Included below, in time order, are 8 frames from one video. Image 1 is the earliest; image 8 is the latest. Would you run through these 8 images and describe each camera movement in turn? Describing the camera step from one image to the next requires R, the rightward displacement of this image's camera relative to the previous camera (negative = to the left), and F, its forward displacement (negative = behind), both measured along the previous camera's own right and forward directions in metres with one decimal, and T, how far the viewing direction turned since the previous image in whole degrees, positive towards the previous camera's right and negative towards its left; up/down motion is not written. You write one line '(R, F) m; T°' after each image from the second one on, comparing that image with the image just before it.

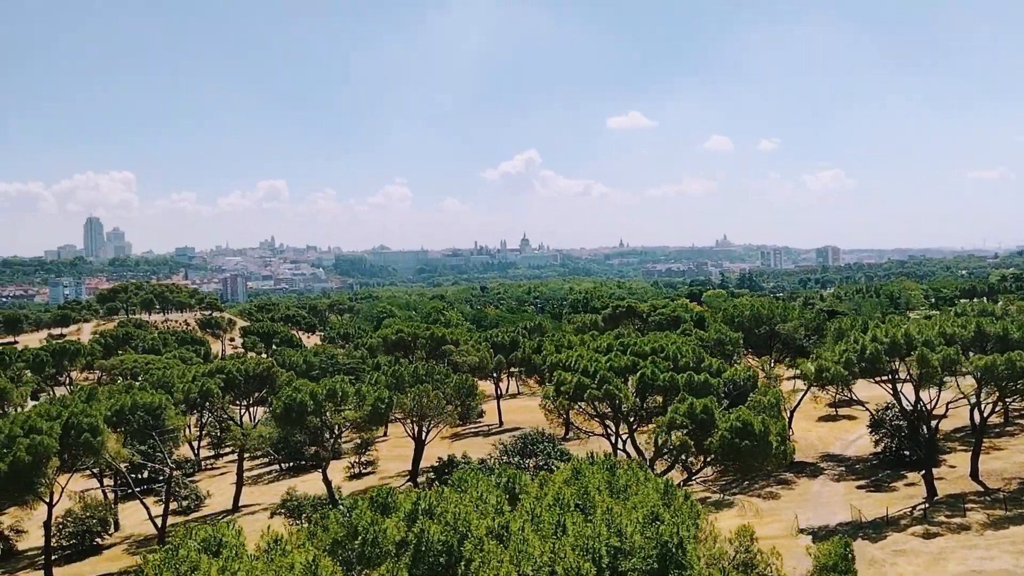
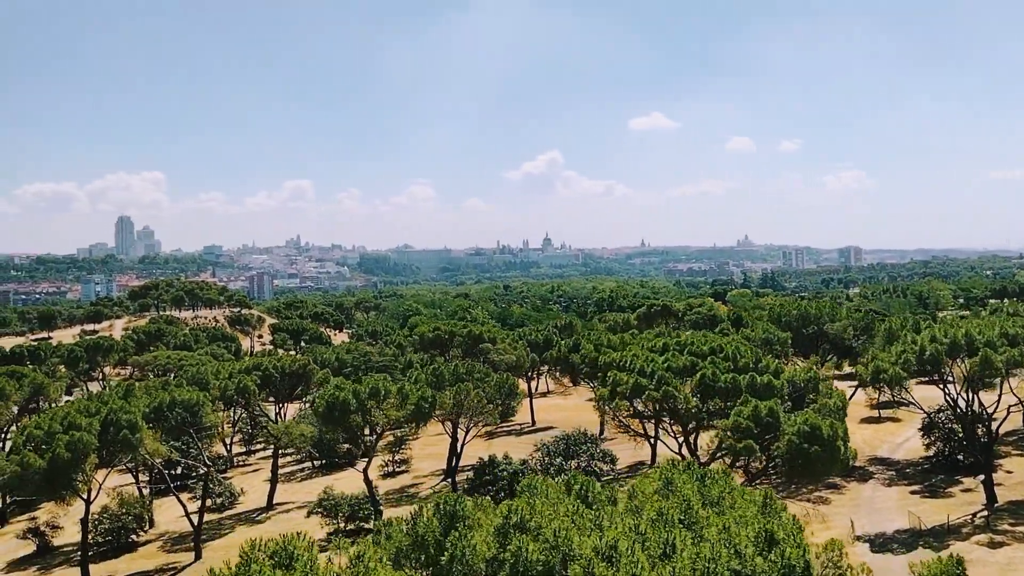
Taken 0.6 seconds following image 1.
(-1.1, +0.2) m; -1°
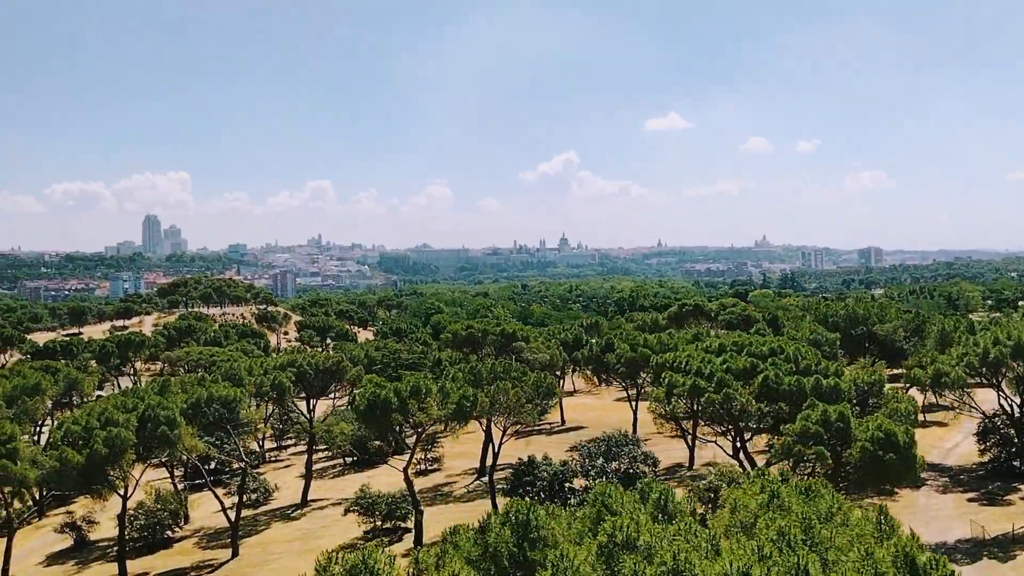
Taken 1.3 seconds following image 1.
(-1.3, 0.0) m; -1°
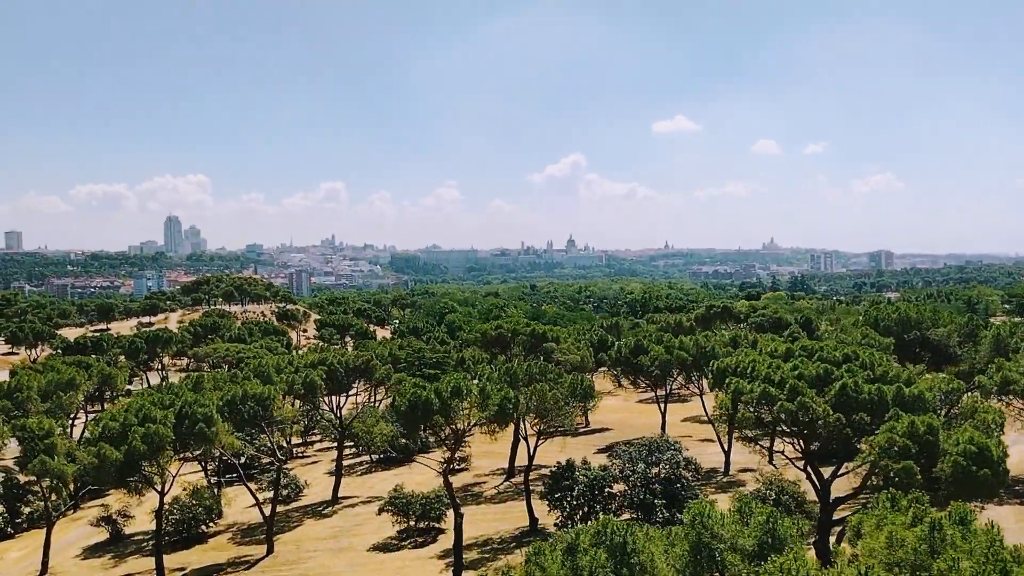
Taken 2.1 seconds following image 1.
(-1.7, +0.2) m; 0°
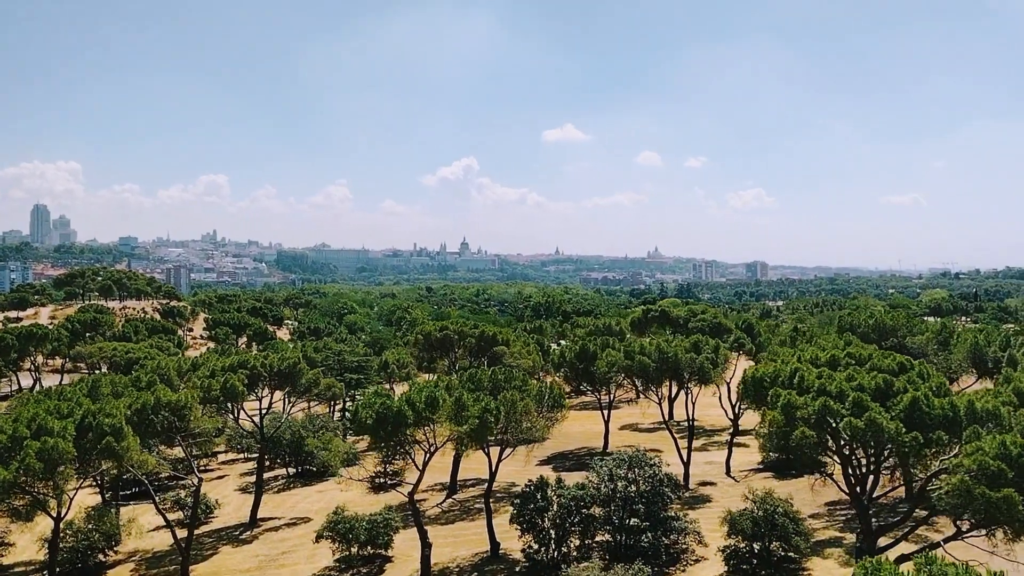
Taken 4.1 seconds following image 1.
(-3.9, +2.2) m; +10°
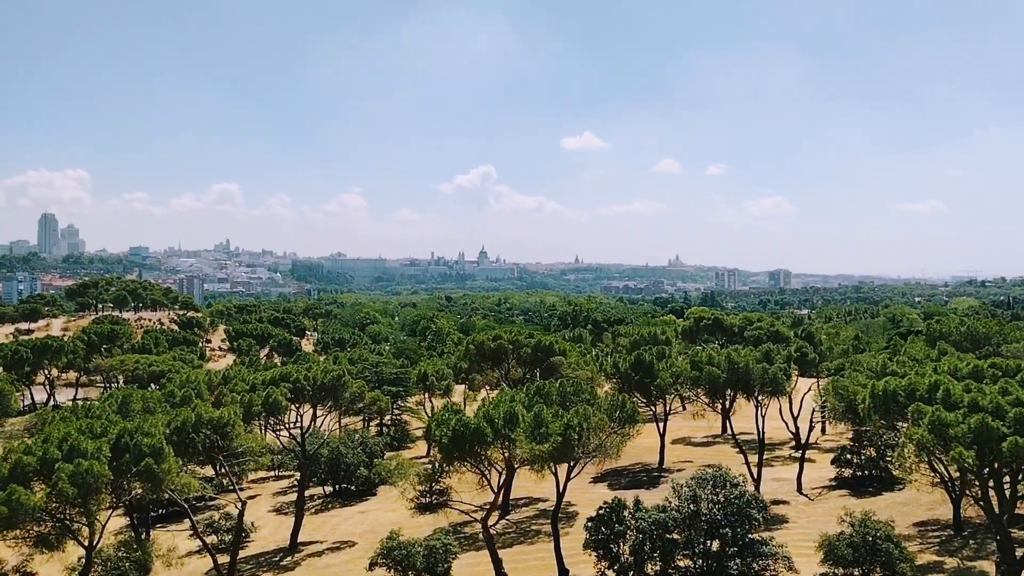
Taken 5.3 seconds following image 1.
(-2.4, +2.0) m; 0°
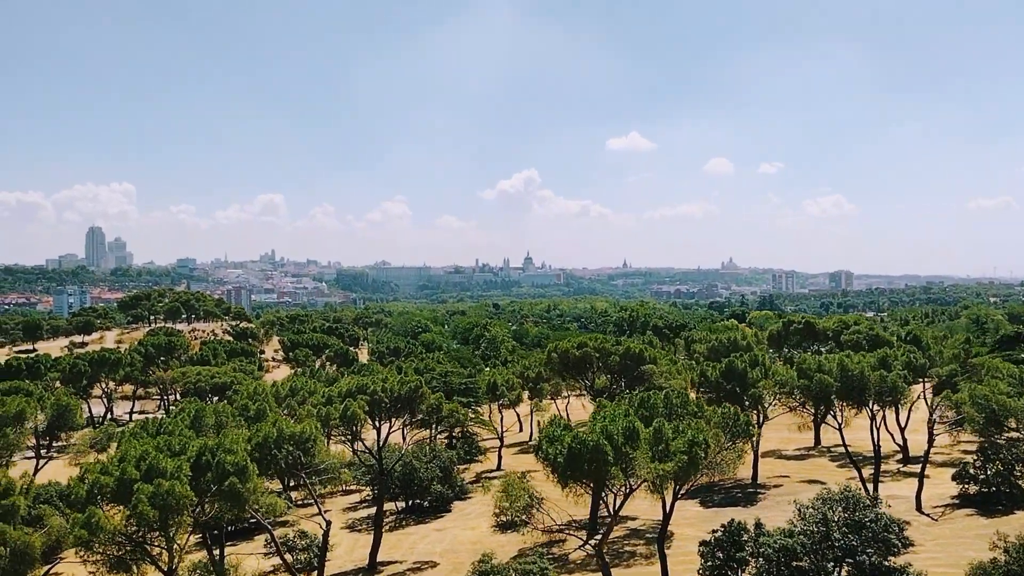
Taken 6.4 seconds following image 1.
(-2.1, +2.4) m; -3°
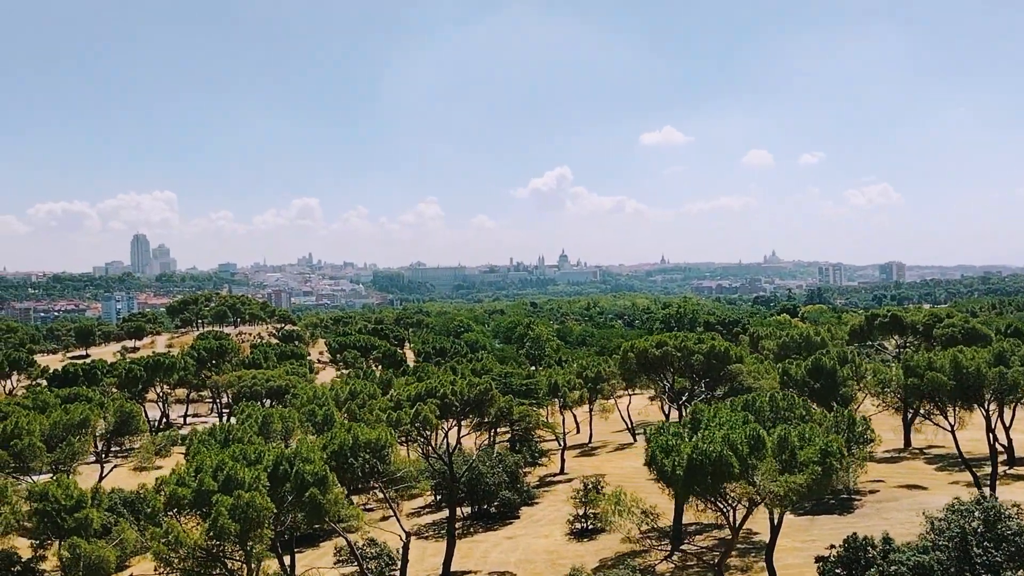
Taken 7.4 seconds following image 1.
(-1.9, +2.0) m; -2°
